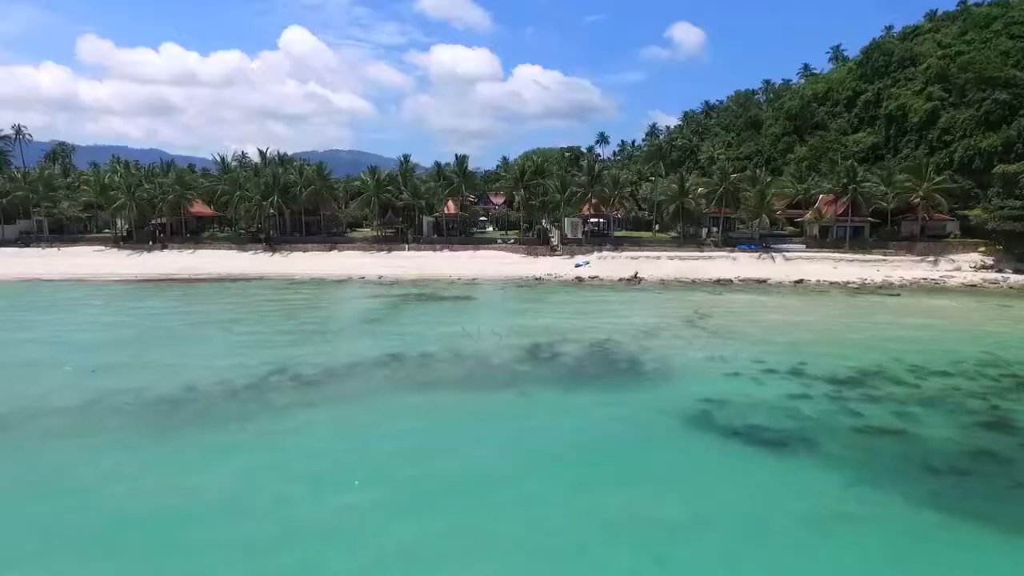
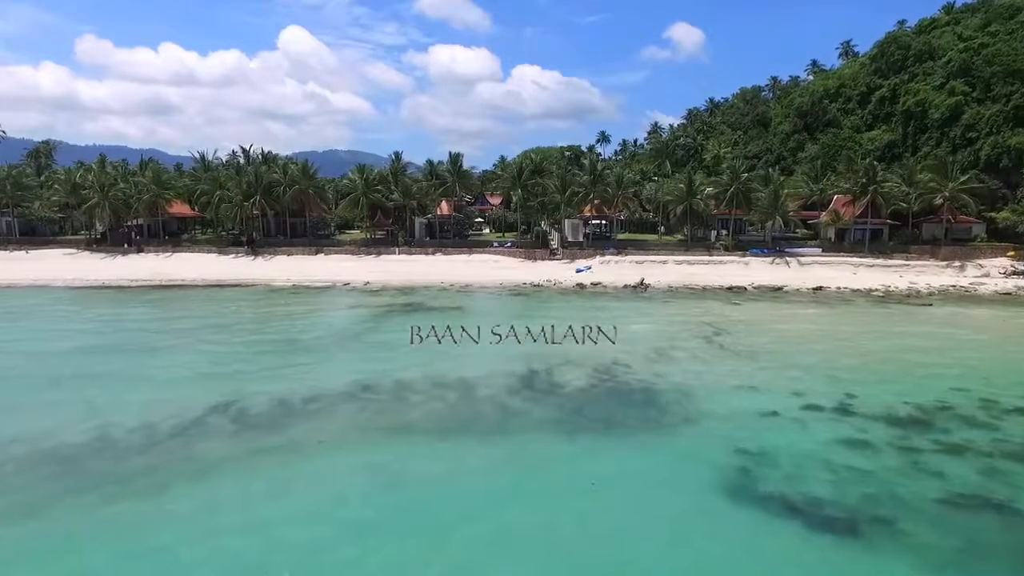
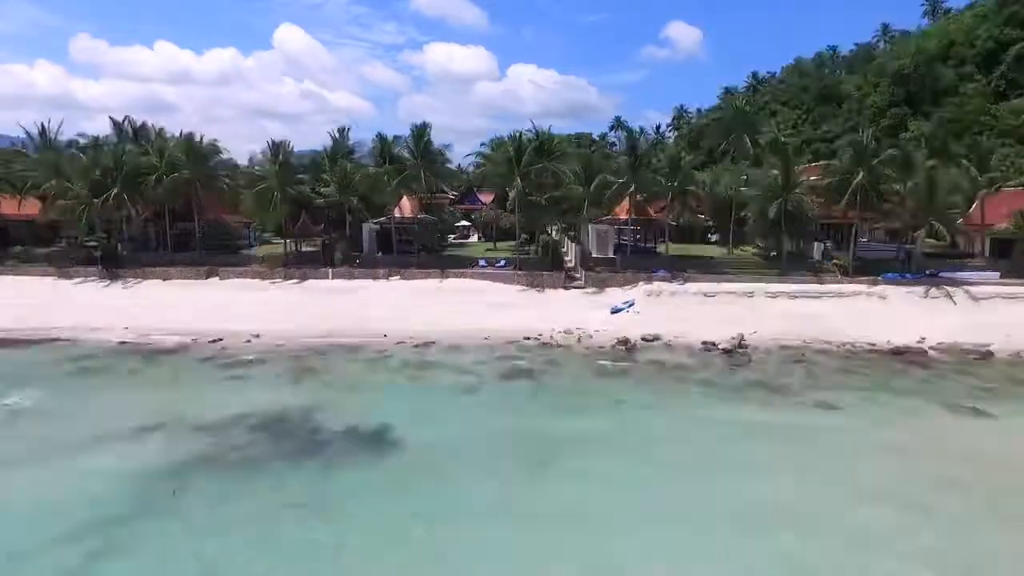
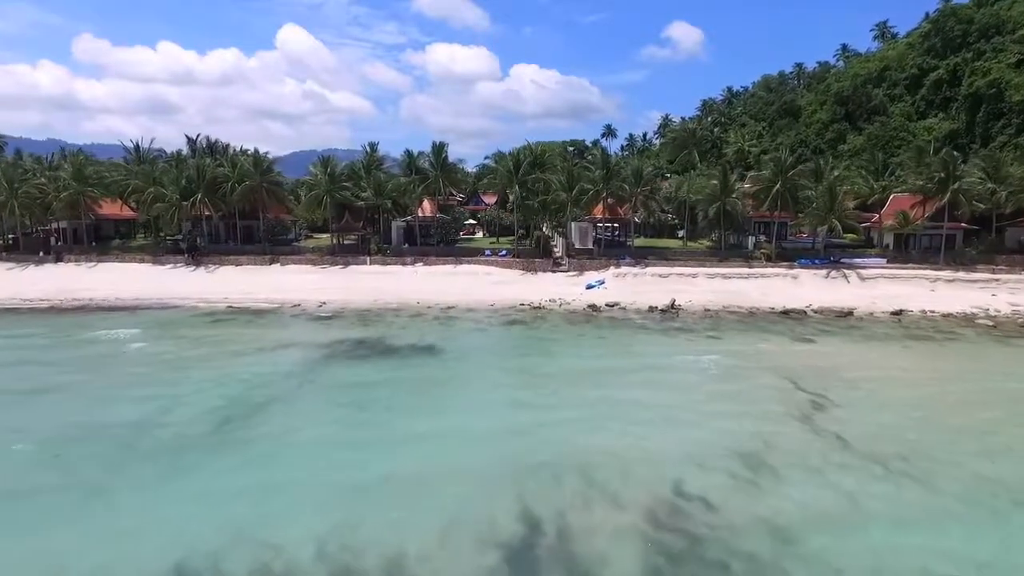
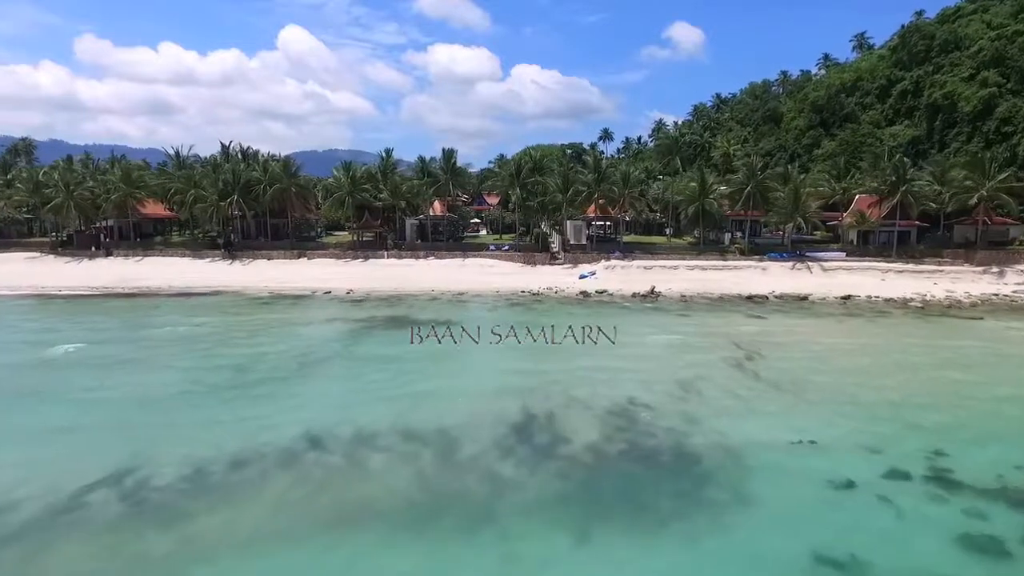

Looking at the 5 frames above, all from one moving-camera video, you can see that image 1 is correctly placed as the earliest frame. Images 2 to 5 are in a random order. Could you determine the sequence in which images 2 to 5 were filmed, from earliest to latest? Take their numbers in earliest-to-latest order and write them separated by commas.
2, 5, 4, 3
